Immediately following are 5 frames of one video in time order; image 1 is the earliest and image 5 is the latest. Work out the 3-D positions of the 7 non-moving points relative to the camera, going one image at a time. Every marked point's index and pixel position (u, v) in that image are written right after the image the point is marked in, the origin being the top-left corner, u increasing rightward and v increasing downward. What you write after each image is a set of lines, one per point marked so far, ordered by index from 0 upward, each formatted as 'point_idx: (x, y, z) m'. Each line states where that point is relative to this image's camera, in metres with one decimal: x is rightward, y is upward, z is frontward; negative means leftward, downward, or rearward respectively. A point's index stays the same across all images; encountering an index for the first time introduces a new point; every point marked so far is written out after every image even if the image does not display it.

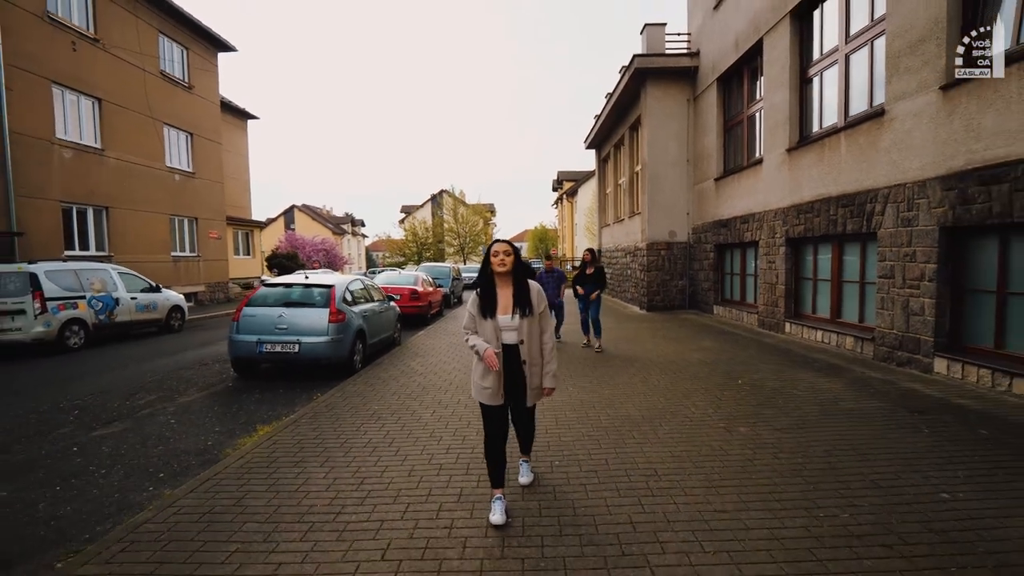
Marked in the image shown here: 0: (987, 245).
0: (+6.6, +0.6, +6.4) m
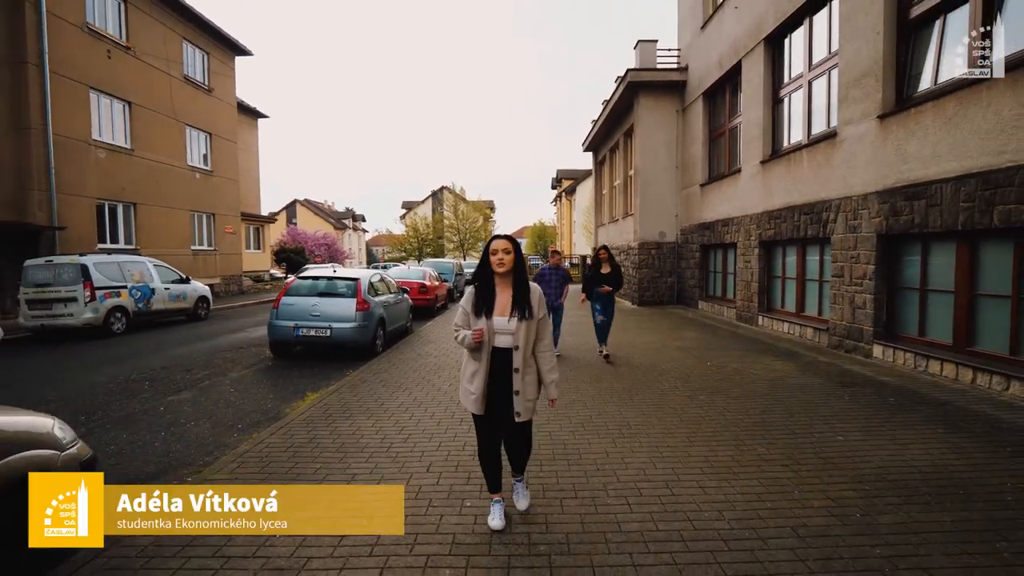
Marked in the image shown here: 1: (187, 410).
0: (+6.6, +0.6, +7.7) m
1: (-4.6, -1.7, +6.5) m
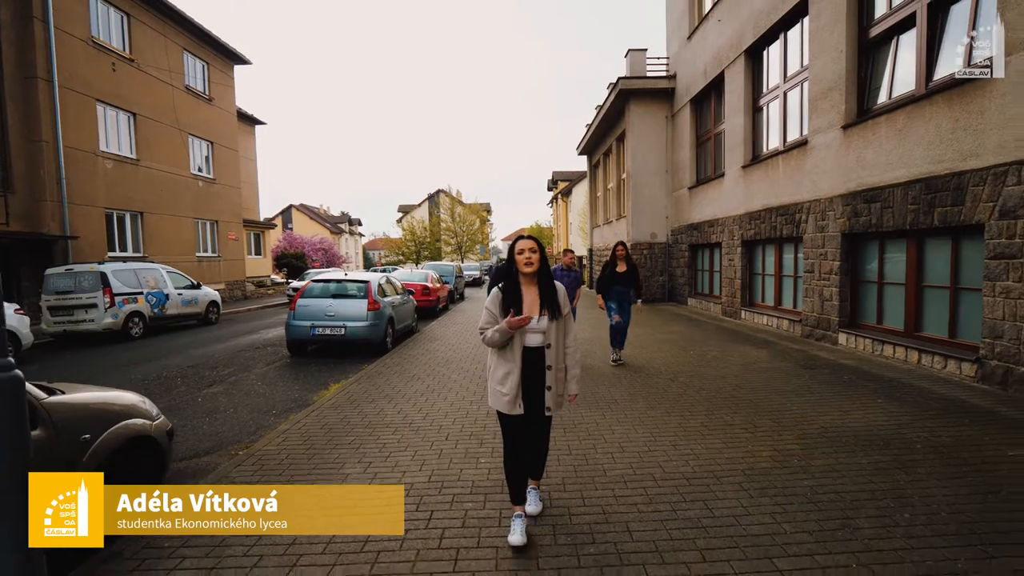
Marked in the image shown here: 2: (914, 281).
0: (+6.6, +0.7, +8.5) m
1: (-4.5, -1.8, +7.2) m
2: (+6.6, +0.1, +7.6) m
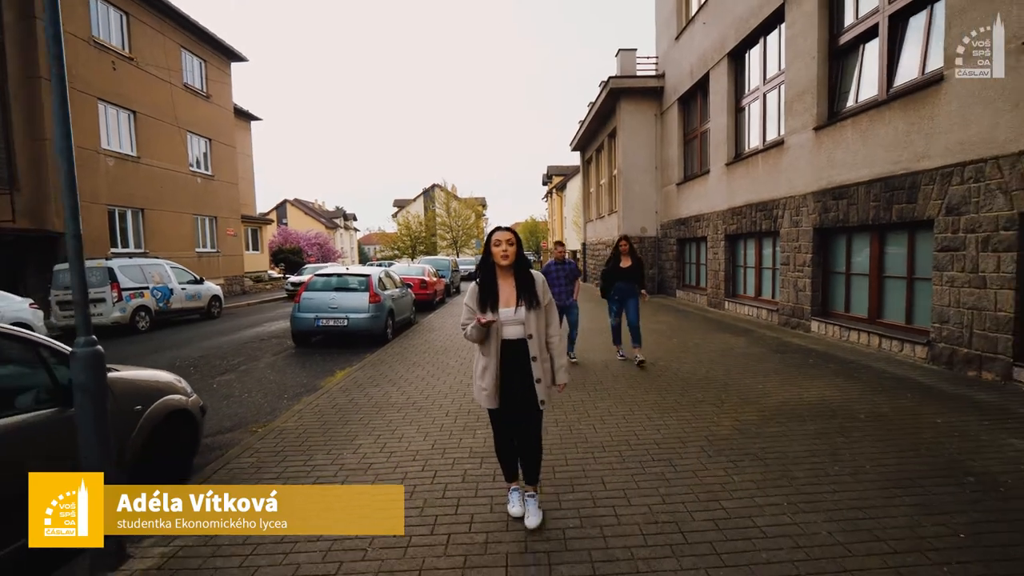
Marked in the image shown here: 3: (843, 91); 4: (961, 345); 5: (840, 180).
0: (+6.5, +0.9, +9.2) m
1: (-4.6, -1.7, +7.8) m
2: (+6.5, +0.3, +8.2) m
3: (+6.7, +4.0, +9.3) m
4: (+6.4, -0.8, +6.6) m
5: (+6.3, +2.1, +8.9) m
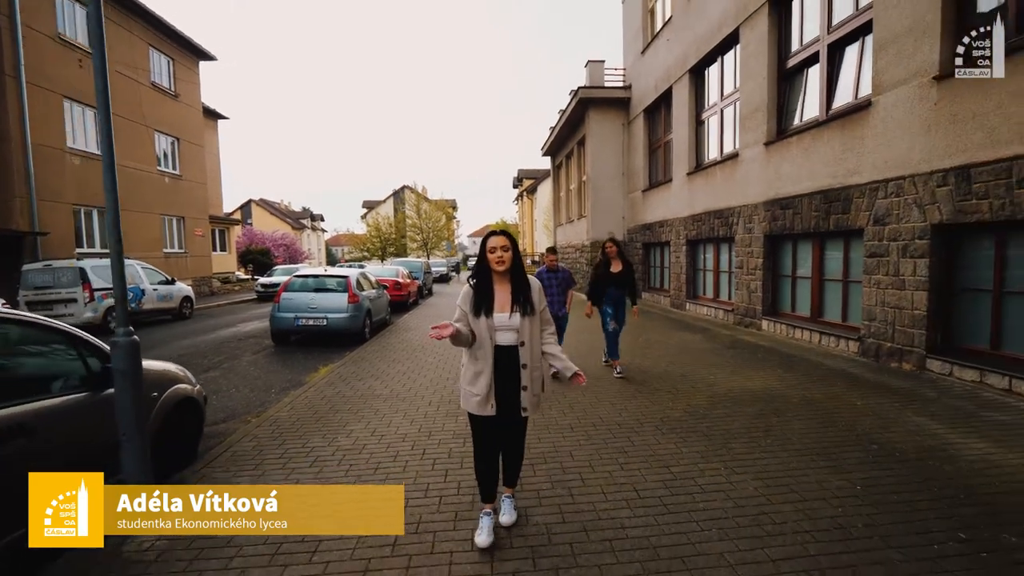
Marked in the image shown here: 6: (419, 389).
0: (+6.0, +0.9, +10.1) m
1: (-5.1, -1.6, +8.0) m
2: (+6.1, +0.2, +9.2) m
3: (+6.1, +3.9, +10.2) m
4: (+6.1, -0.8, +7.5) m
5: (+5.8, +2.0, +9.8) m
6: (-1.5, -1.5, +7.0) m
